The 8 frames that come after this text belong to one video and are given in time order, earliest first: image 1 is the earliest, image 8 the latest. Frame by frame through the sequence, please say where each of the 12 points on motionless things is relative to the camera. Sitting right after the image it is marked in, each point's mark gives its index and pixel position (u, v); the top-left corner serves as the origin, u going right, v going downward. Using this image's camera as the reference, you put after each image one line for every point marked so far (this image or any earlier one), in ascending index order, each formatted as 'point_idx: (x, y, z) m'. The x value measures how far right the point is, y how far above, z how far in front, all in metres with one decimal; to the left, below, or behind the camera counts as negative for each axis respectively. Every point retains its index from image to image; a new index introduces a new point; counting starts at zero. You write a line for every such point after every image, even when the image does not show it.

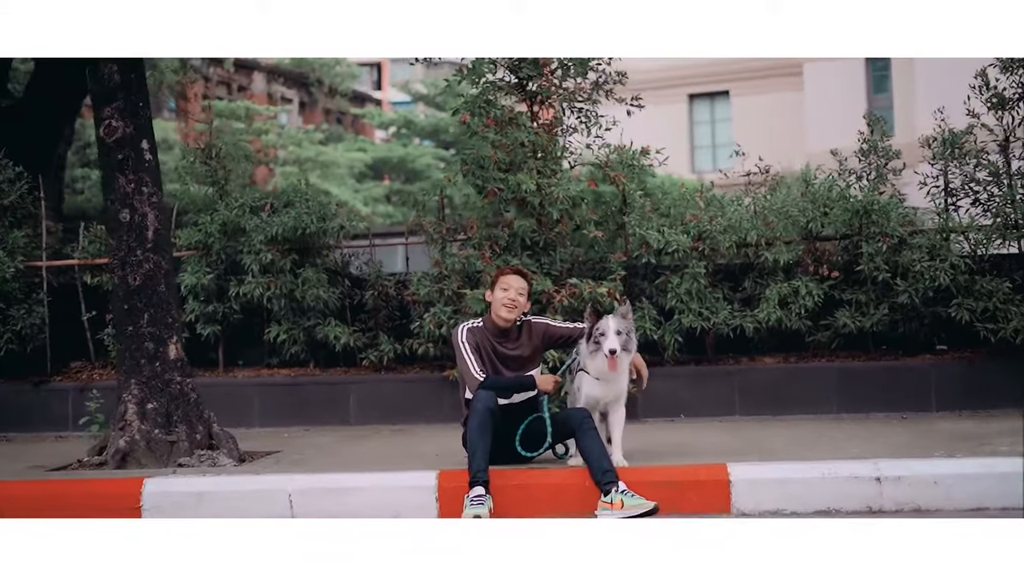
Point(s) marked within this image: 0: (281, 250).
0: (-1.4, +0.2, +9.4) m
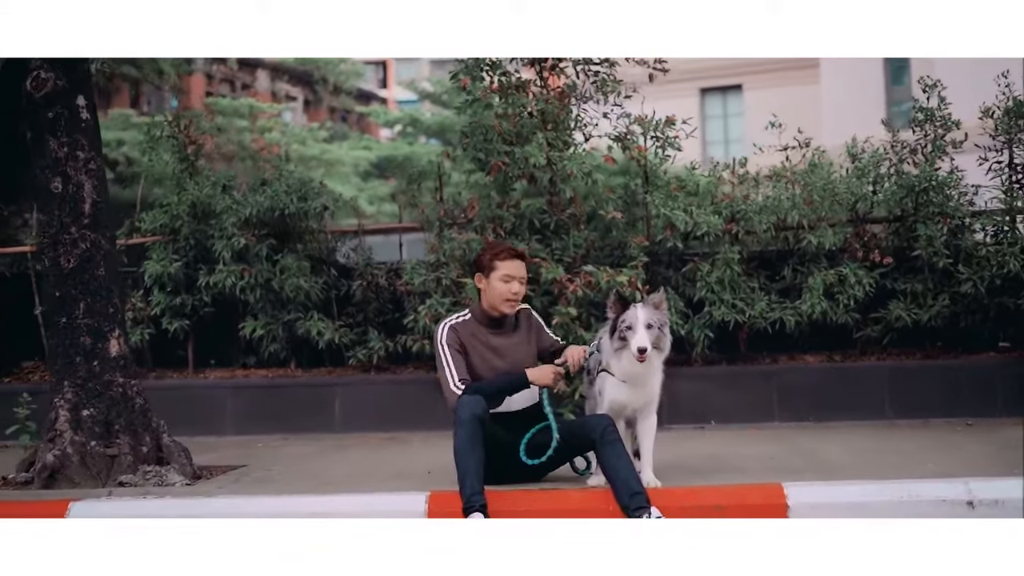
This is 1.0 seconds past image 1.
0: (-1.4, +0.3, +8.3) m
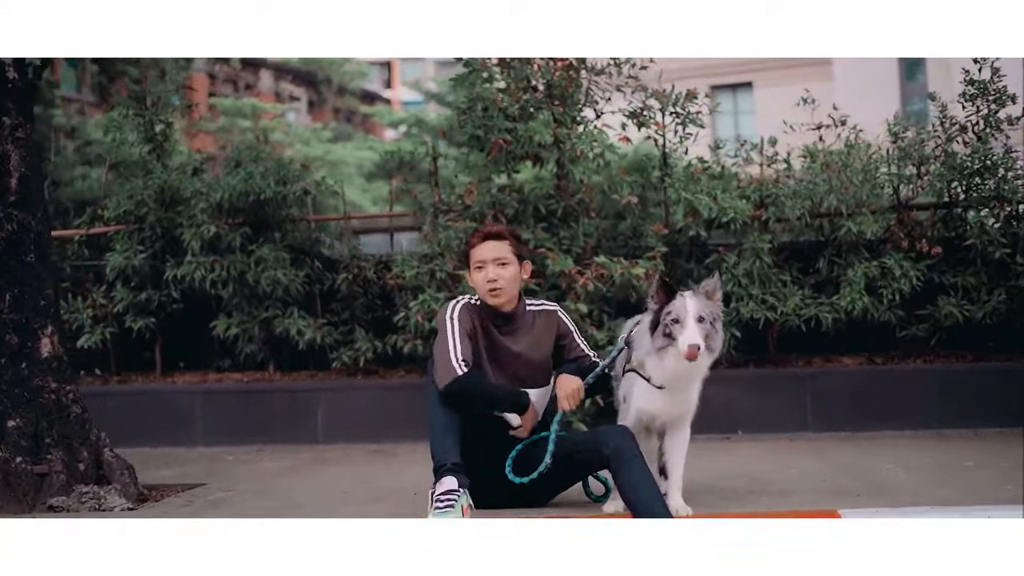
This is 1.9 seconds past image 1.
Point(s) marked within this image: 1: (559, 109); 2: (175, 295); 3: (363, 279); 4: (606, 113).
0: (-1.3, +0.3, +7.4) m
1: (+0.2, +0.8, +7.1) m
2: (-1.6, 0.0, +7.6) m
3: (-0.7, 0.0, +7.6) m
4: (+0.4, +0.8, +7.3) m
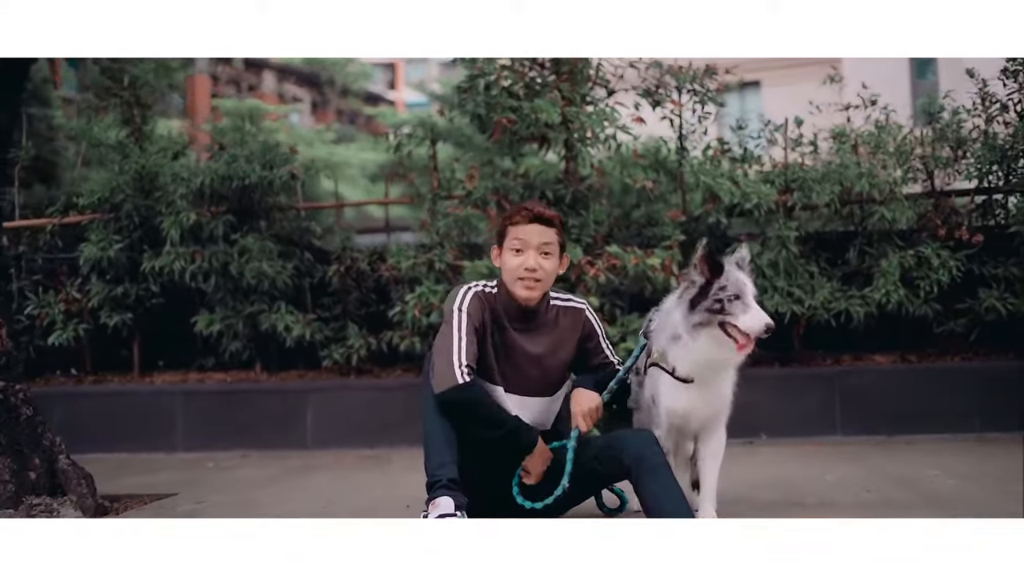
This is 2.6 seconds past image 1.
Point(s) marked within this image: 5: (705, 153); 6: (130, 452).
0: (-1.3, +0.3, +6.9) m
1: (+0.2, +0.8, +6.6) m
2: (-1.6, 0.0, +7.1) m
3: (-0.7, +0.1, +7.1) m
4: (+0.5, +0.9, +6.8) m
5: (+0.8, +0.6, +6.8) m
6: (-1.7, -0.7, +7.0) m
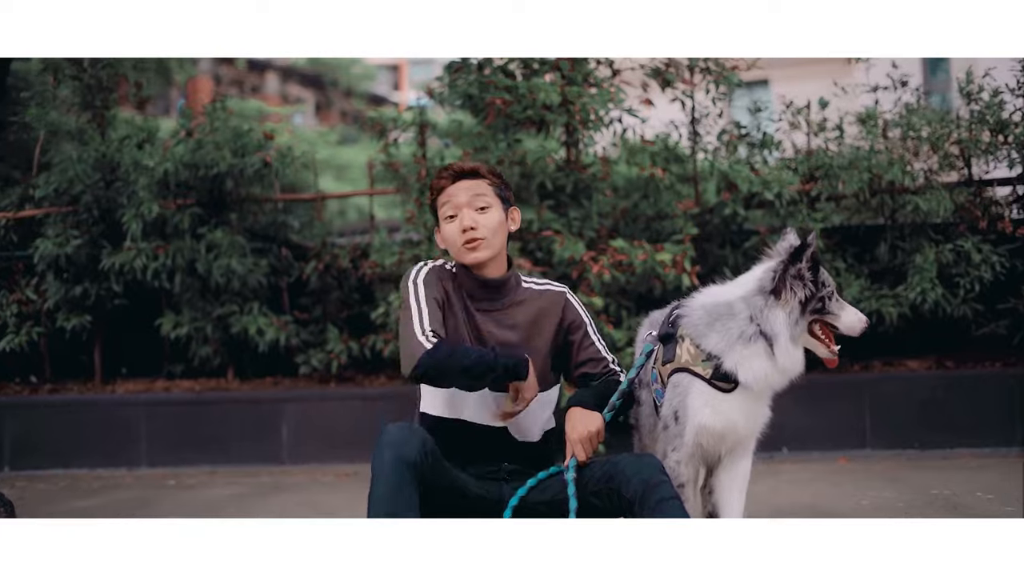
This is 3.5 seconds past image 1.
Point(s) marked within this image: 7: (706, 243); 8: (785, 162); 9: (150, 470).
0: (-1.3, +0.3, +6.3) m
1: (+0.2, +0.9, +6.0) m
2: (-1.6, 0.0, +6.5) m
3: (-0.7, +0.1, +6.5) m
4: (+0.4, +0.9, +6.1) m
5: (+0.8, +0.6, +6.2) m
6: (-1.7, -0.7, +6.3) m
7: (+0.8, +0.2, +6.3) m
8: (+1.1, +0.5, +6.1) m
9: (-1.5, -0.7, +6.3) m
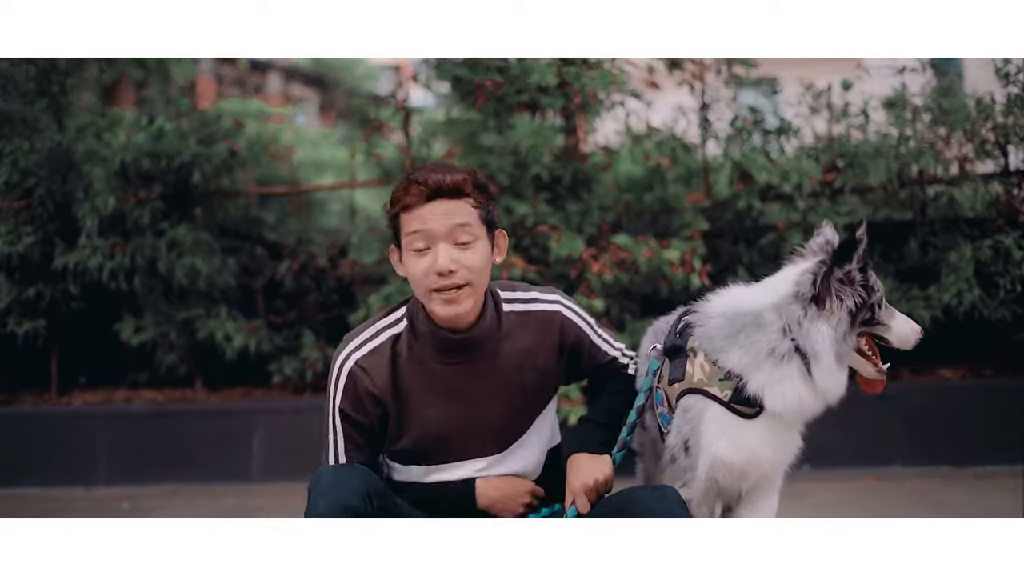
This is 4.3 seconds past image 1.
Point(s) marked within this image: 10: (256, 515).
0: (-1.4, +0.3, +5.7) m
1: (+0.2, +0.8, +5.4) m
2: (-1.7, 0.0, +5.9) m
3: (-0.7, +0.1, +5.9) m
4: (+0.4, +0.9, +5.6) m
5: (+0.8, +0.6, +5.6) m
6: (-1.7, -0.7, +5.8) m
7: (+0.8, +0.2, +5.7) m
8: (+1.0, +0.5, +5.6) m
9: (-1.5, -0.7, +5.7) m
10: (-0.8, -0.7, +5.0) m
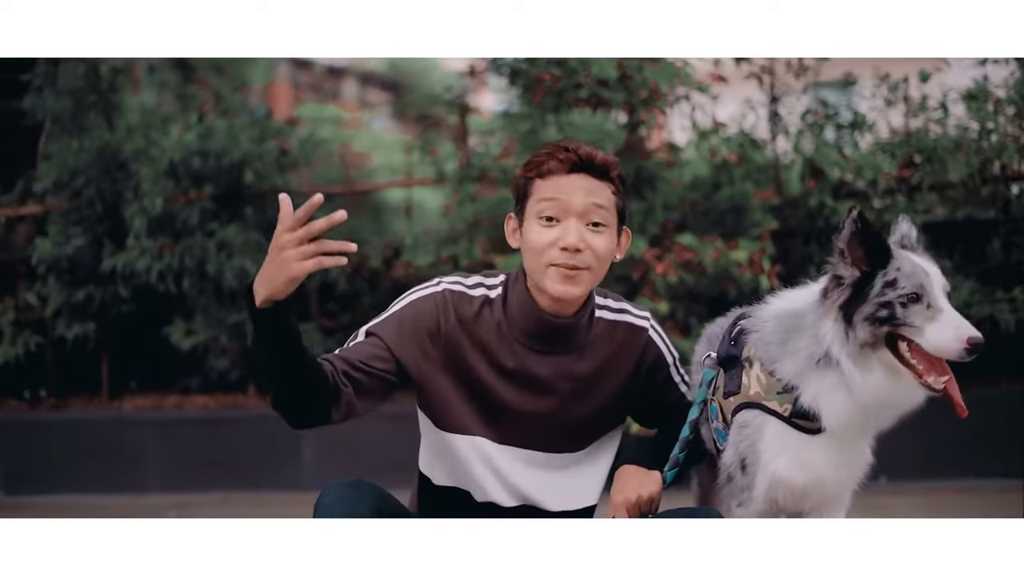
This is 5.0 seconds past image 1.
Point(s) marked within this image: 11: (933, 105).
0: (-1.1, +0.3, +5.6) m
1: (+0.4, +0.8, +5.2) m
2: (-1.4, 0.0, +5.8) m
3: (-0.5, +0.1, +5.7) m
4: (+0.6, +0.8, +5.3) m
5: (+1.0, +0.6, +5.3) m
6: (-1.5, -0.7, +5.6) m
7: (+1.0, +0.2, +5.5) m
8: (+1.3, +0.5, +5.3) m
9: (-1.3, -0.7, +5.6) m
10: (-0.6, -0.7, +4.8) m
11: (+1.4, +0.6, +5.4) m
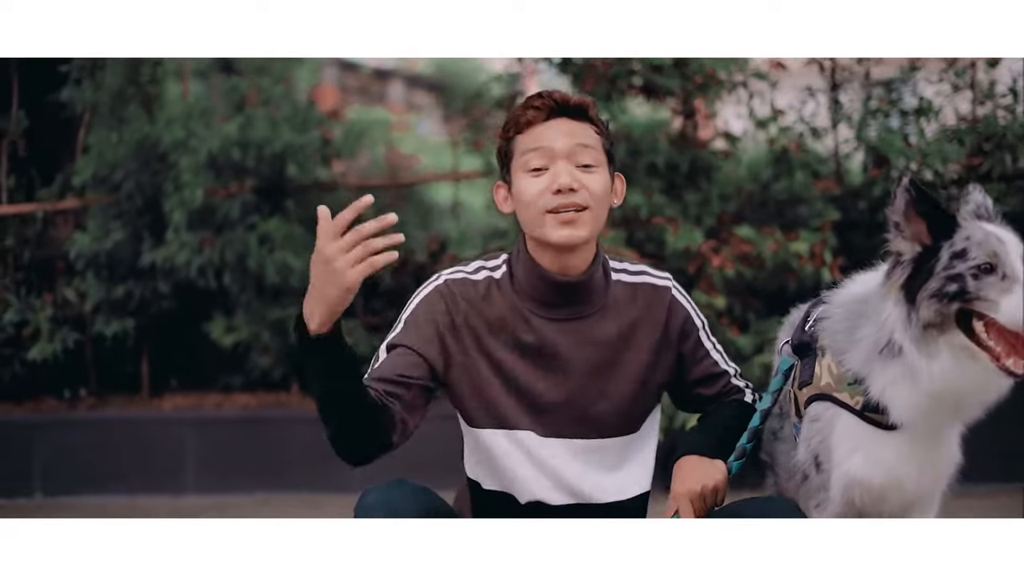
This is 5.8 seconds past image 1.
0: (-1.0, +0.3, +5.4) m
1: (+0.5, +0.9, +5.0) m
2: (-1.3, 0.0, +5.6) m
3: (-0.3, +0.1, +5.6) m
4: (+0.8, +0.9, +5.1) m
5: (+1.2, +0.6, +5.1) m
6: (-1.3, -0.7, +5.5) m
7: (+1.1, +0.2, +5.3) m
8: (+1.4, +0.5, +5.1) m
9: (-1.1, -0.7, +5.4) m
10: (-0.5, -0.7, +4.6) m
11: (+1.6, +0.6, +5.1) m
